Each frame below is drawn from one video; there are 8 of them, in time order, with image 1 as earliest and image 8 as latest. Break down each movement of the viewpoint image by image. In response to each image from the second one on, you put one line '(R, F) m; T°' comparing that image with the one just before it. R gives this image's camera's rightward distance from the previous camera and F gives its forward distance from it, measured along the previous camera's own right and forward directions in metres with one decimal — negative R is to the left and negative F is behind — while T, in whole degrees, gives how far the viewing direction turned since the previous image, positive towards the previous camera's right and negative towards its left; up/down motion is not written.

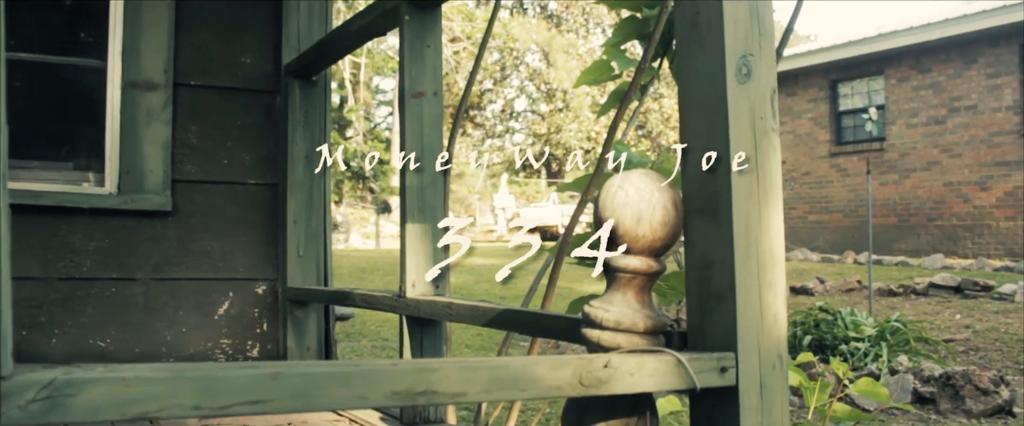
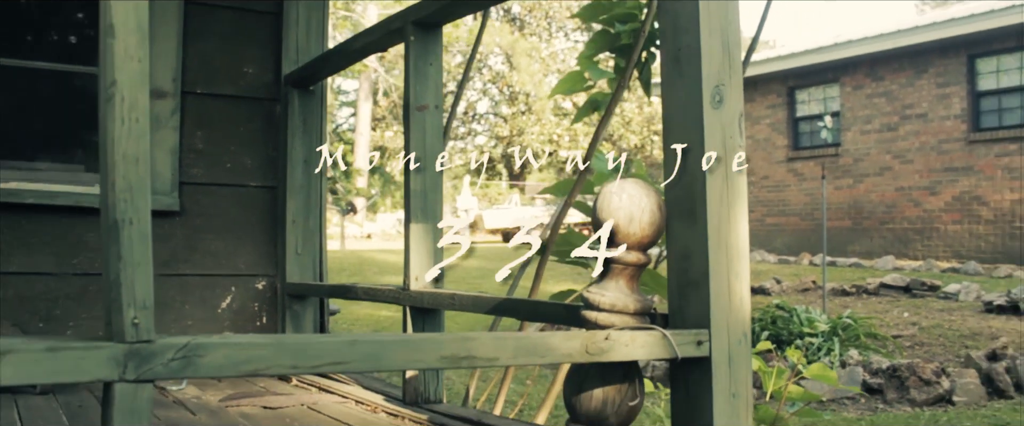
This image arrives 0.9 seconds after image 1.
(-0.1, -0.3) m; +2°
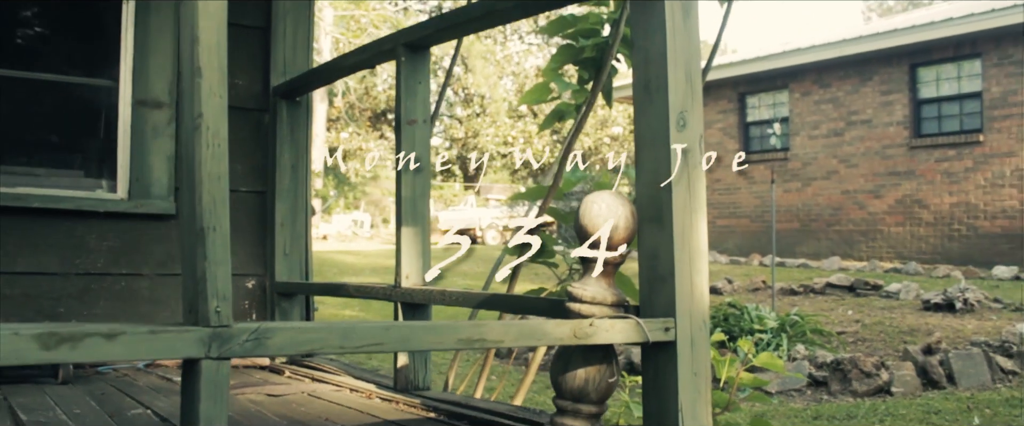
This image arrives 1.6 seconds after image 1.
(-0.1, -0.3) m; +3°
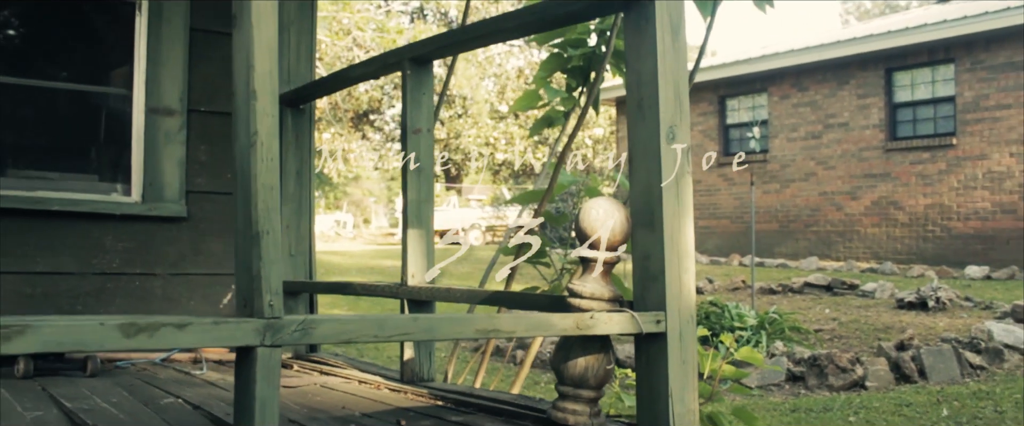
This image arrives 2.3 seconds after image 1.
(-0.1, -0.2) m; +1°
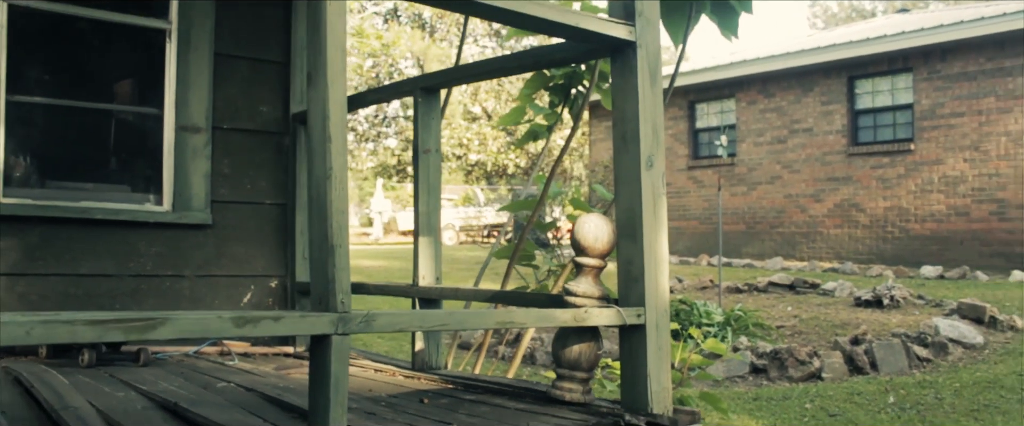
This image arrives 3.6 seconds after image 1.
(-0.1, -0.4) m; +2°
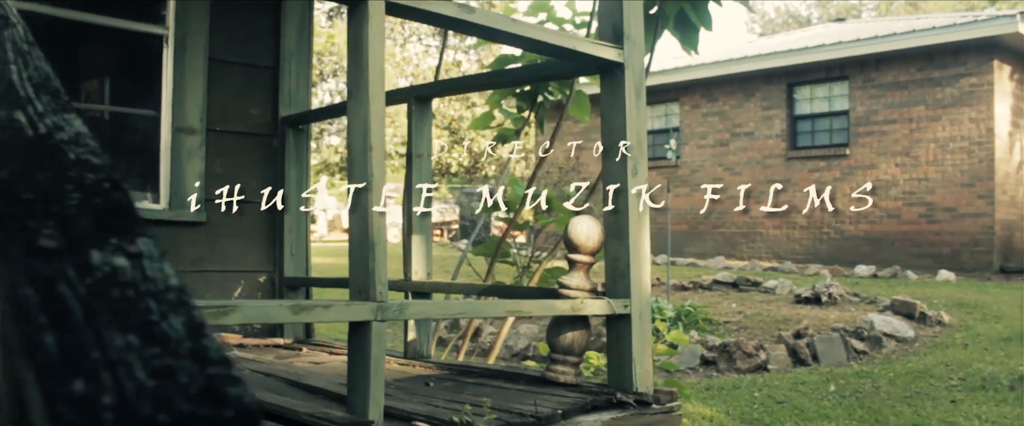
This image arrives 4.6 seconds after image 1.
(-0.2, -0.3) m; +4°
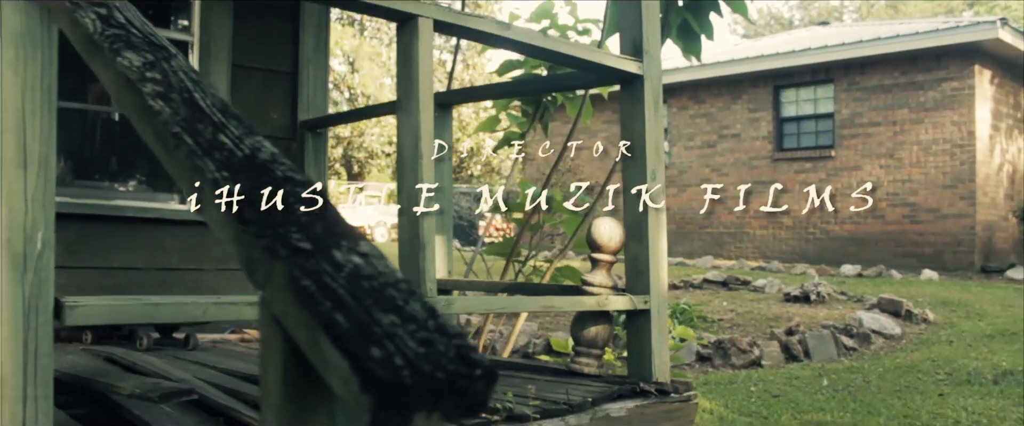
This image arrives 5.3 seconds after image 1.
(-0.1, -0.2) m; +1°
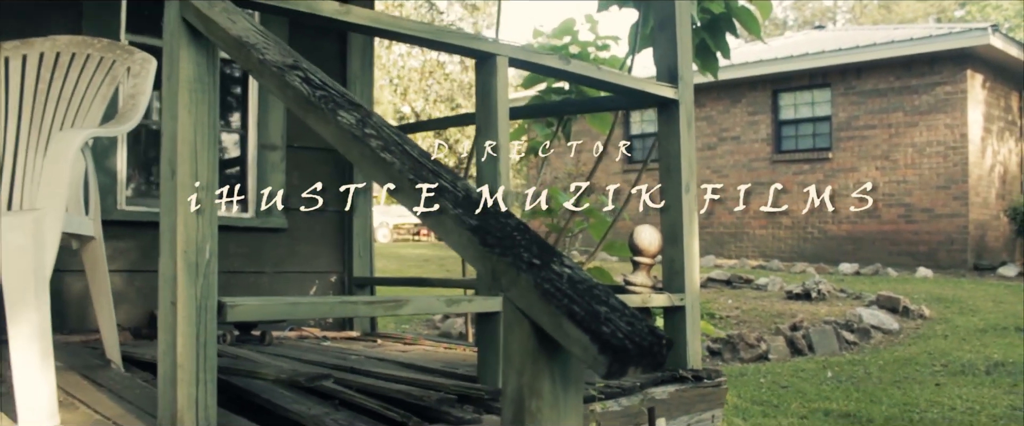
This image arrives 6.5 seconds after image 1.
(-0.2, -0.4) m; 0°
